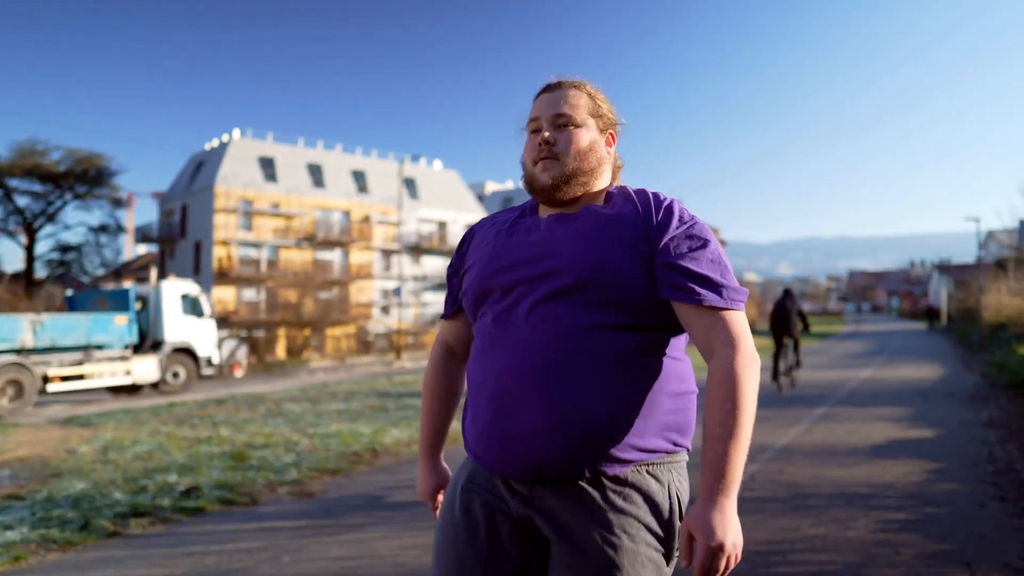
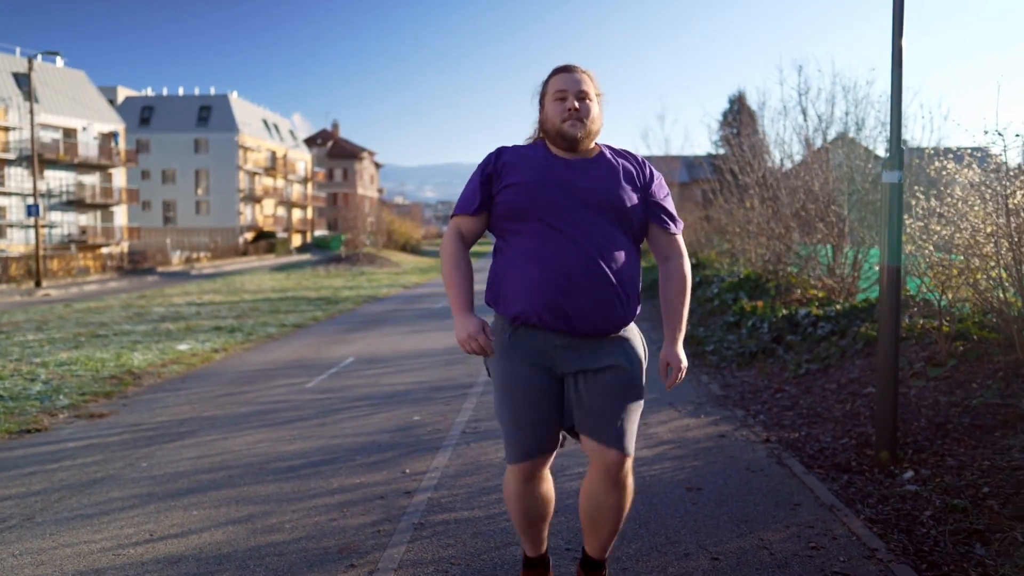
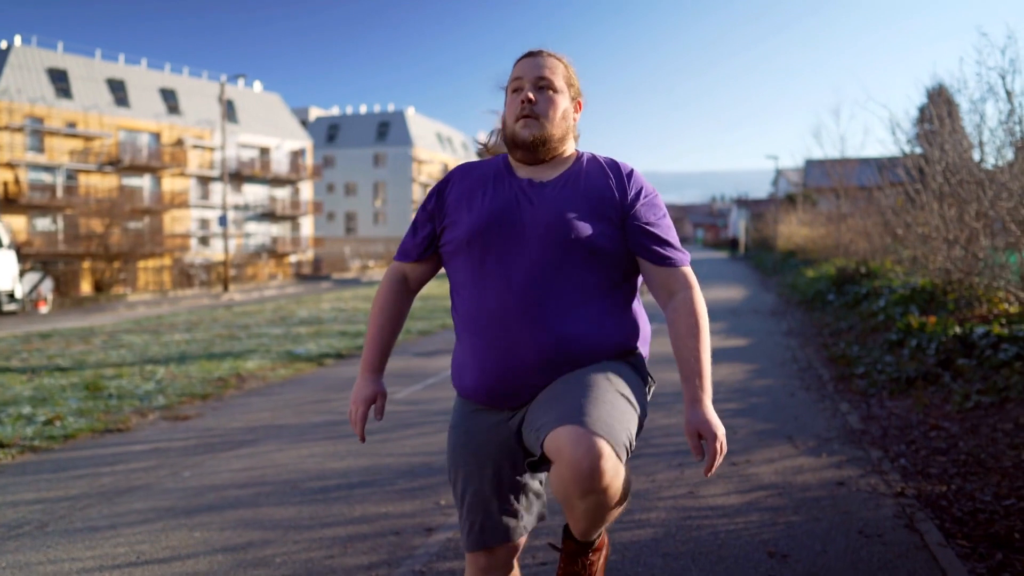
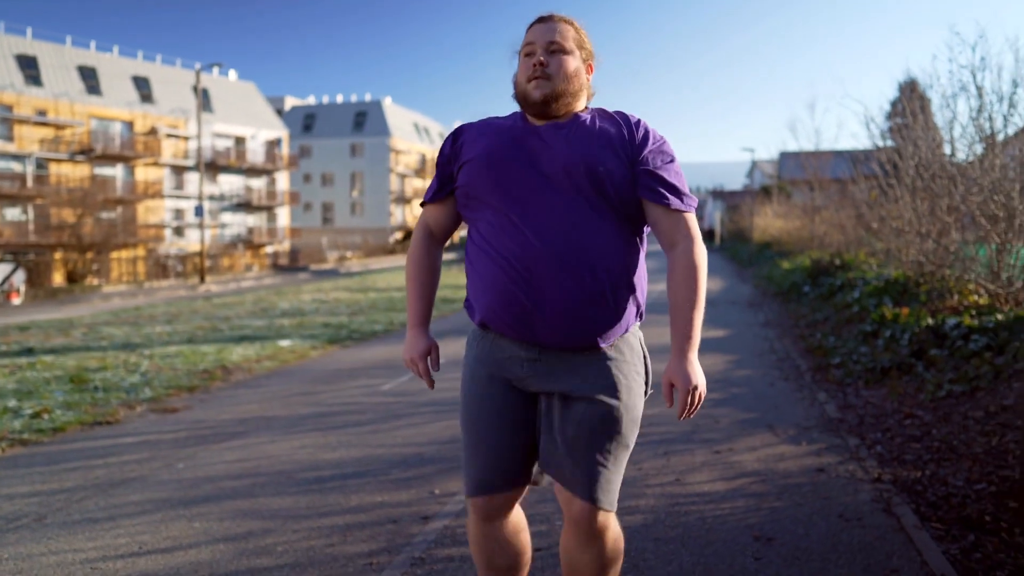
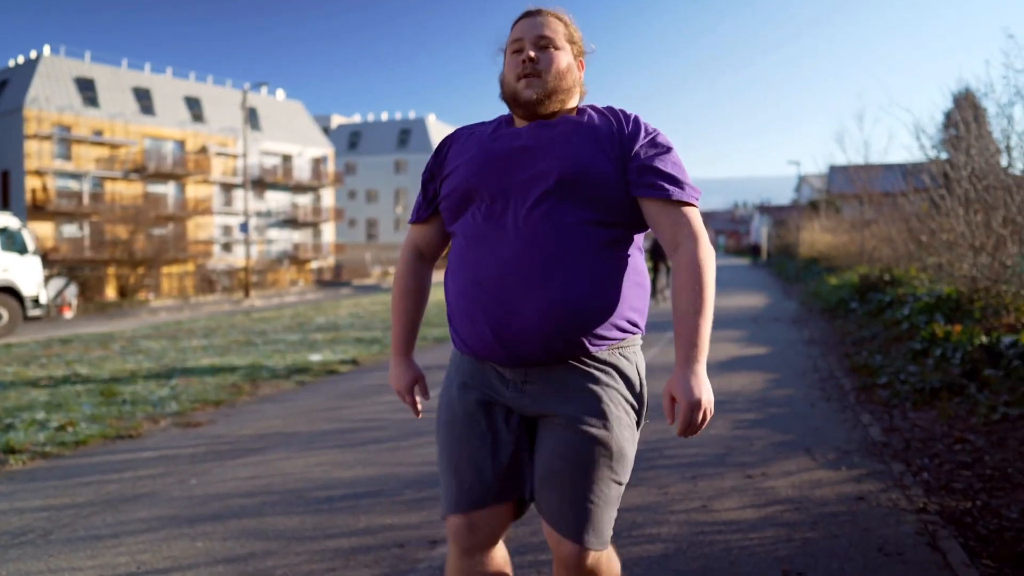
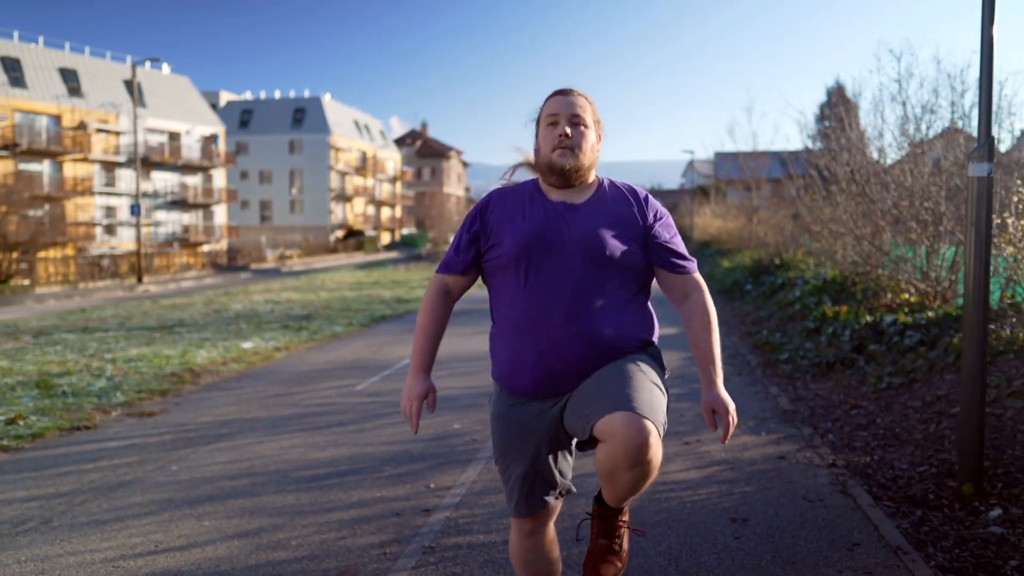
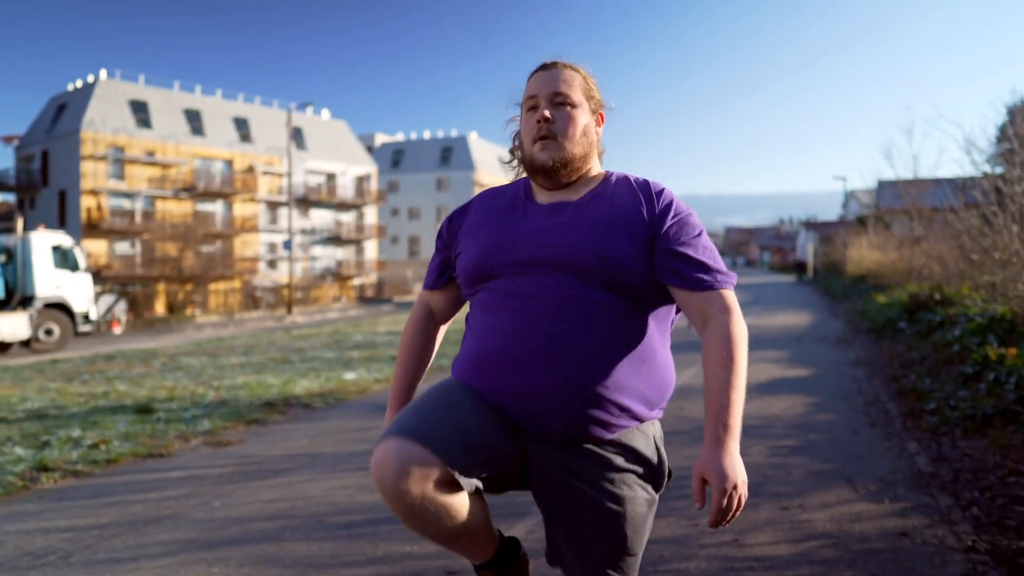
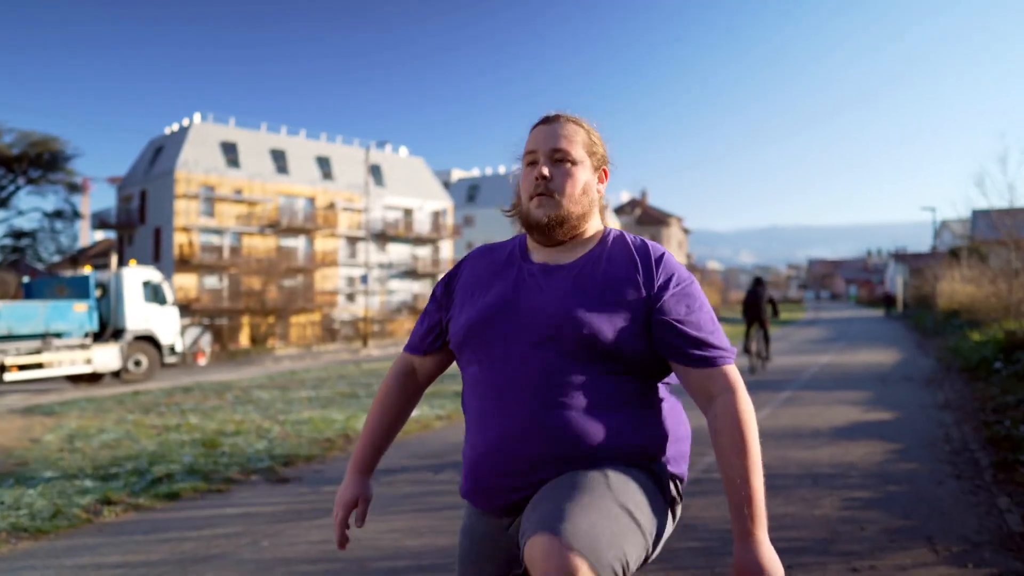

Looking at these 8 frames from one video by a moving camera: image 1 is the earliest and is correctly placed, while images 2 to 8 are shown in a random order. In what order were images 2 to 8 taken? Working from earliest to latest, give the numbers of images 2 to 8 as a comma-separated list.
8, 7, 5, 3, 4, 6, 2
